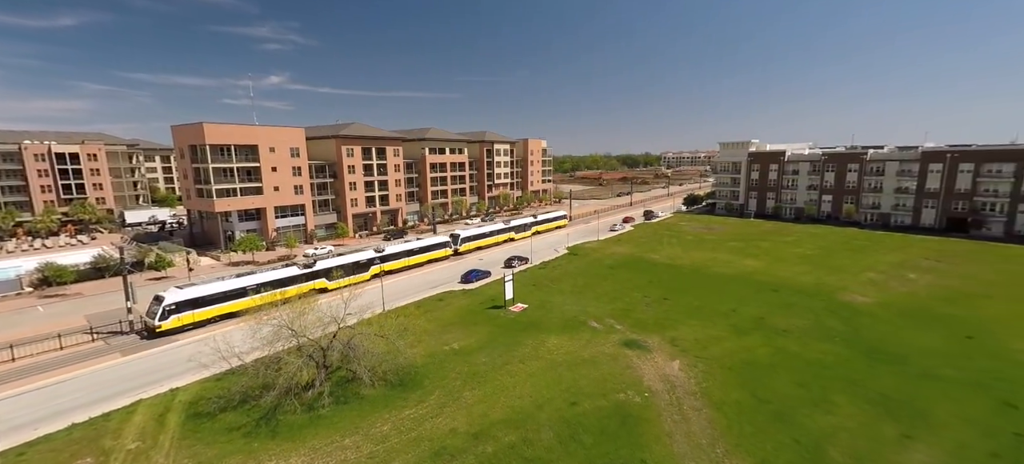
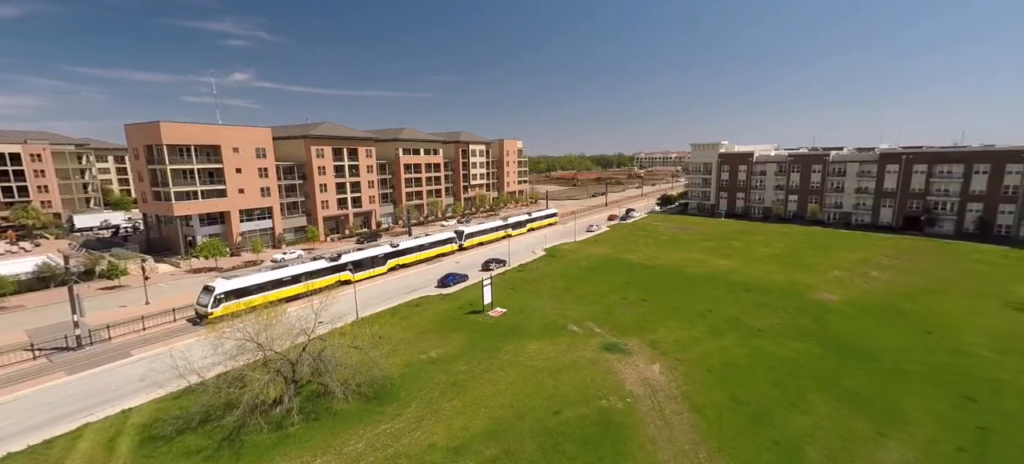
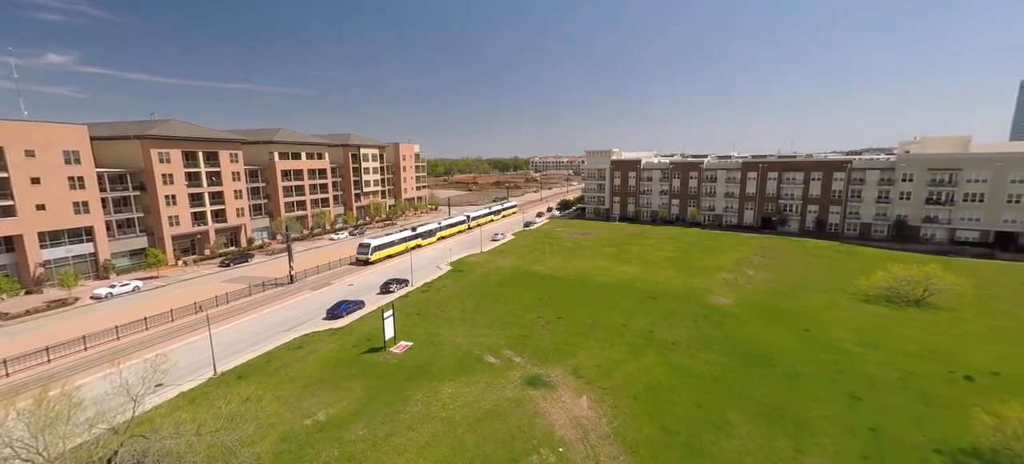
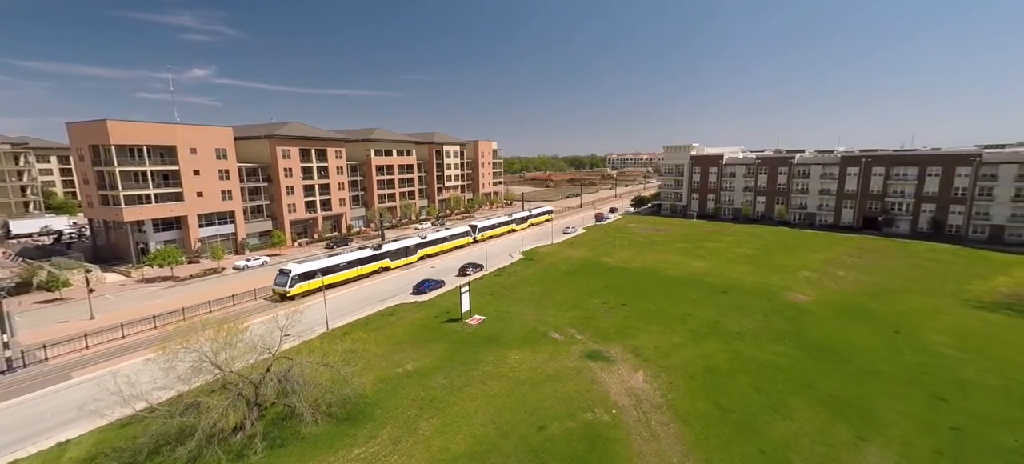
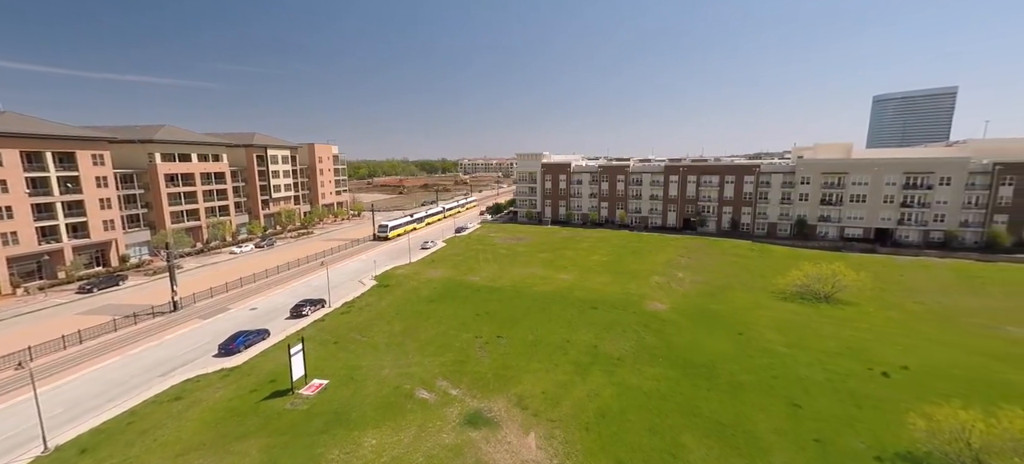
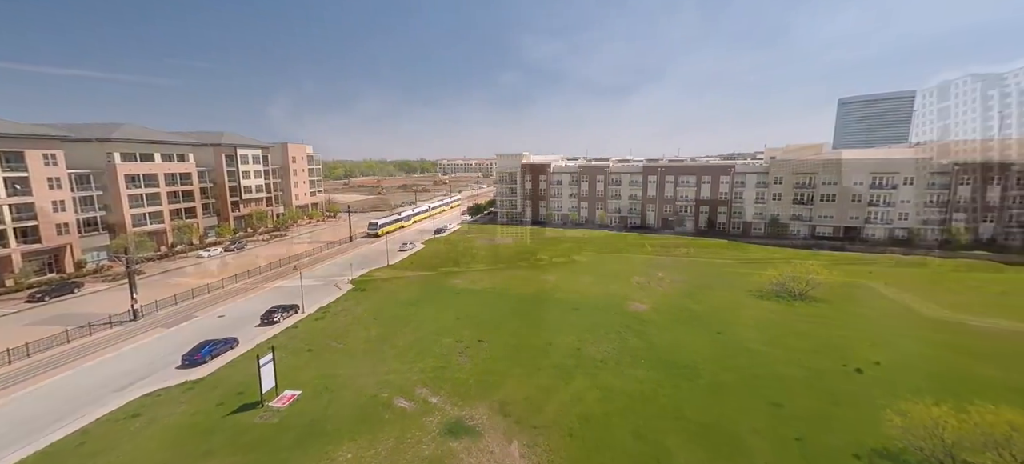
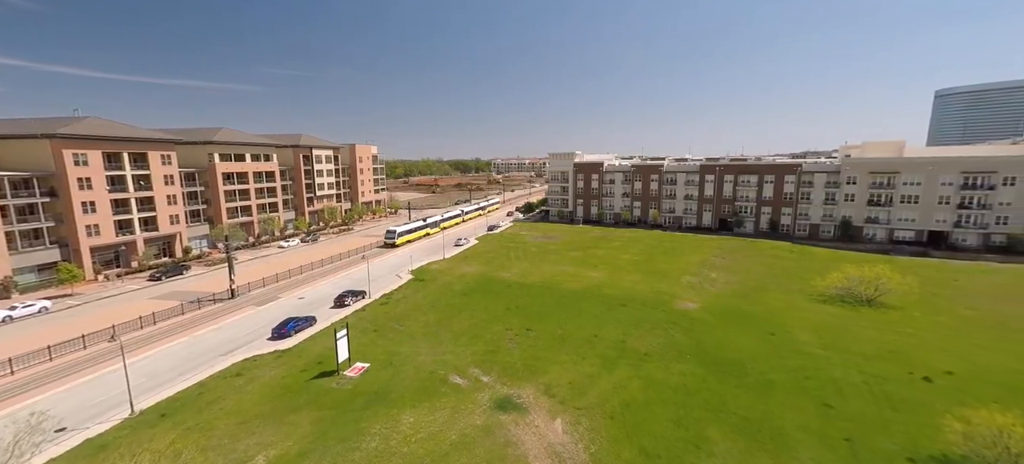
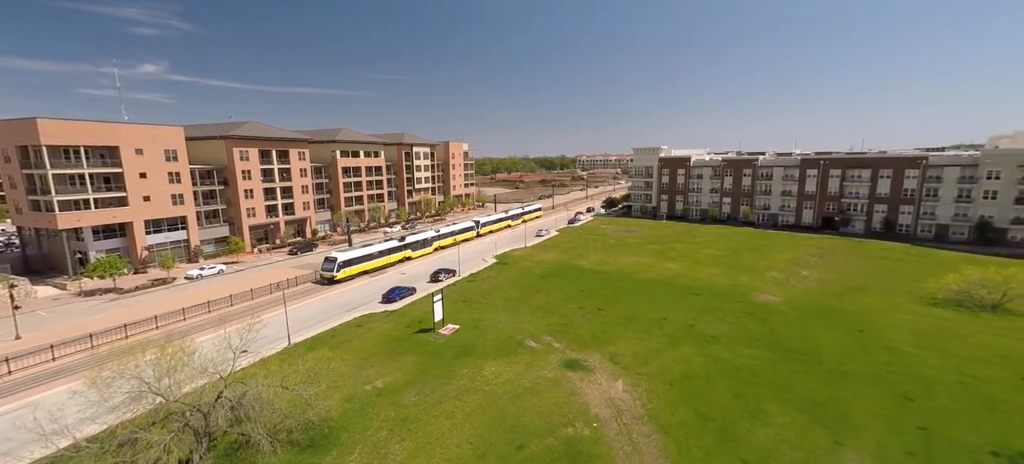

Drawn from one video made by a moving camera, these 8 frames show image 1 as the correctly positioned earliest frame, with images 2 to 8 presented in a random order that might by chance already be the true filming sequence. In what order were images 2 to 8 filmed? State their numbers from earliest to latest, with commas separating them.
2, 4, 8, 3, 7, 5, 6
